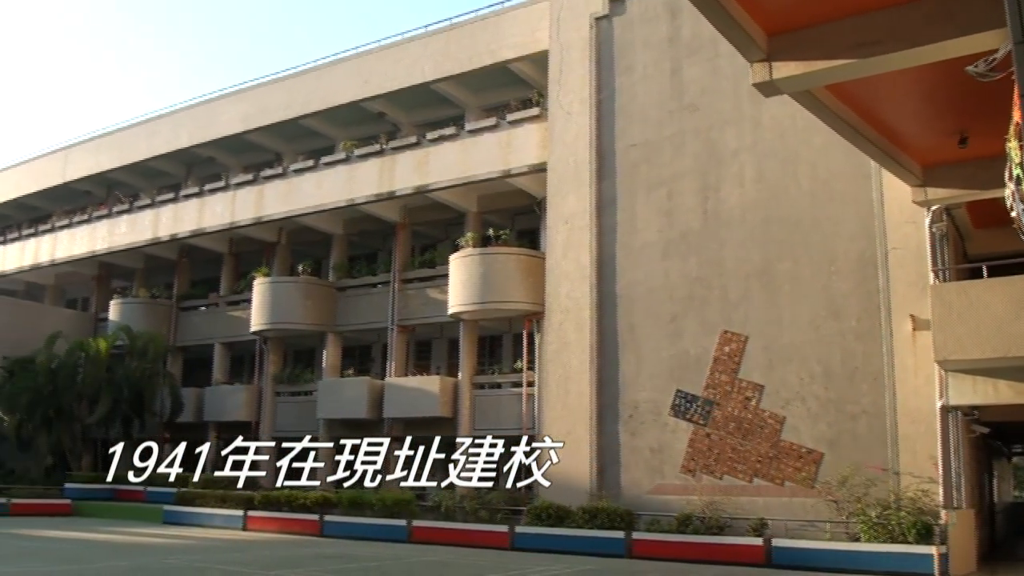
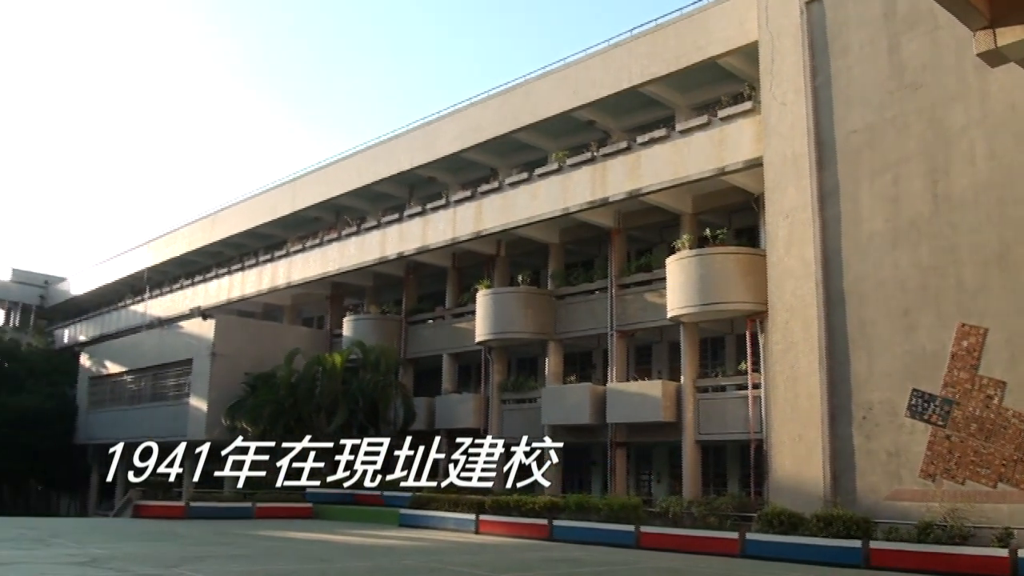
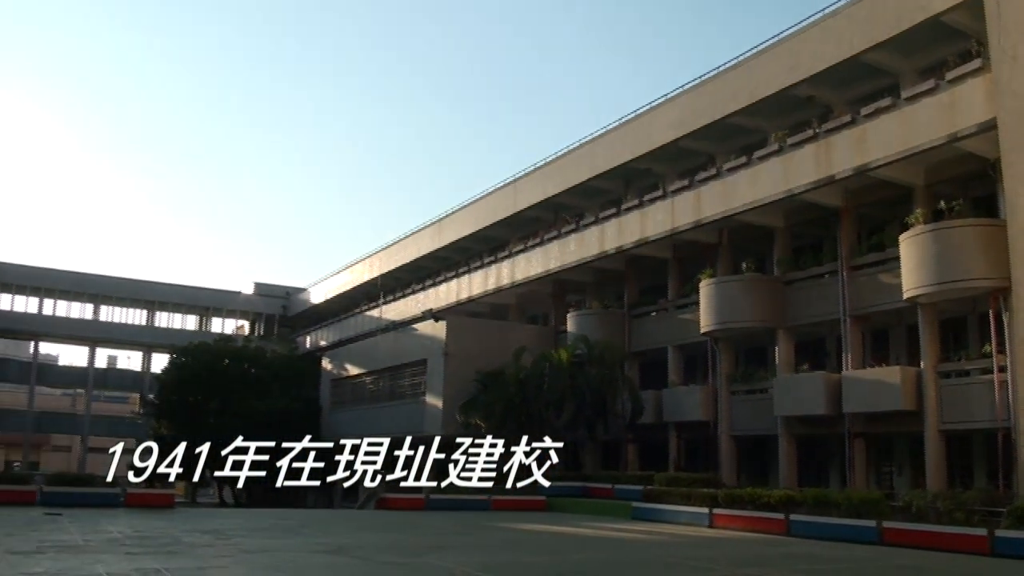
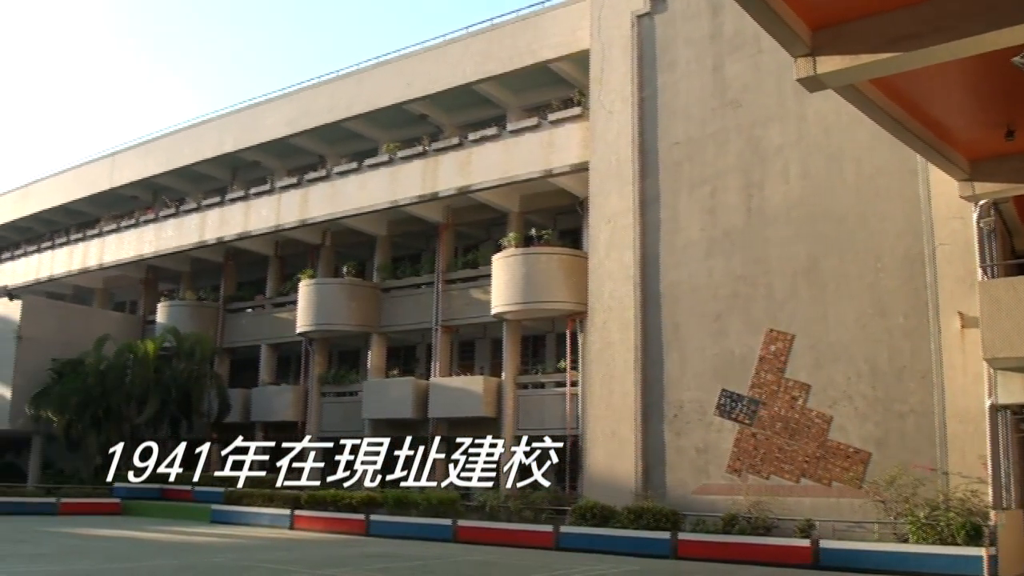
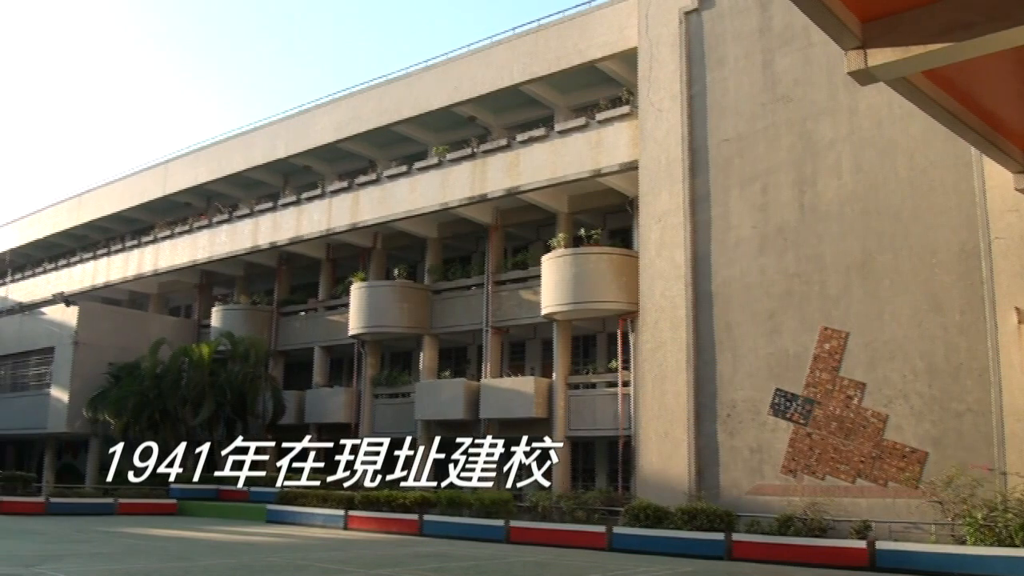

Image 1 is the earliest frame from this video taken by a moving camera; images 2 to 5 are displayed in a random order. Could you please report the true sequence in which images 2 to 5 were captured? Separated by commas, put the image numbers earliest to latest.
4, 5, 2, 3
